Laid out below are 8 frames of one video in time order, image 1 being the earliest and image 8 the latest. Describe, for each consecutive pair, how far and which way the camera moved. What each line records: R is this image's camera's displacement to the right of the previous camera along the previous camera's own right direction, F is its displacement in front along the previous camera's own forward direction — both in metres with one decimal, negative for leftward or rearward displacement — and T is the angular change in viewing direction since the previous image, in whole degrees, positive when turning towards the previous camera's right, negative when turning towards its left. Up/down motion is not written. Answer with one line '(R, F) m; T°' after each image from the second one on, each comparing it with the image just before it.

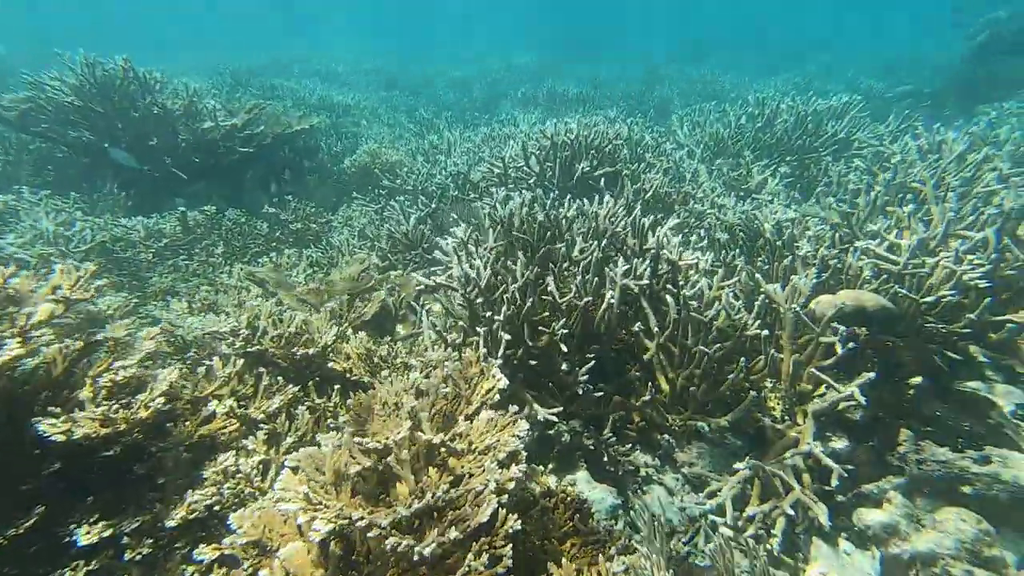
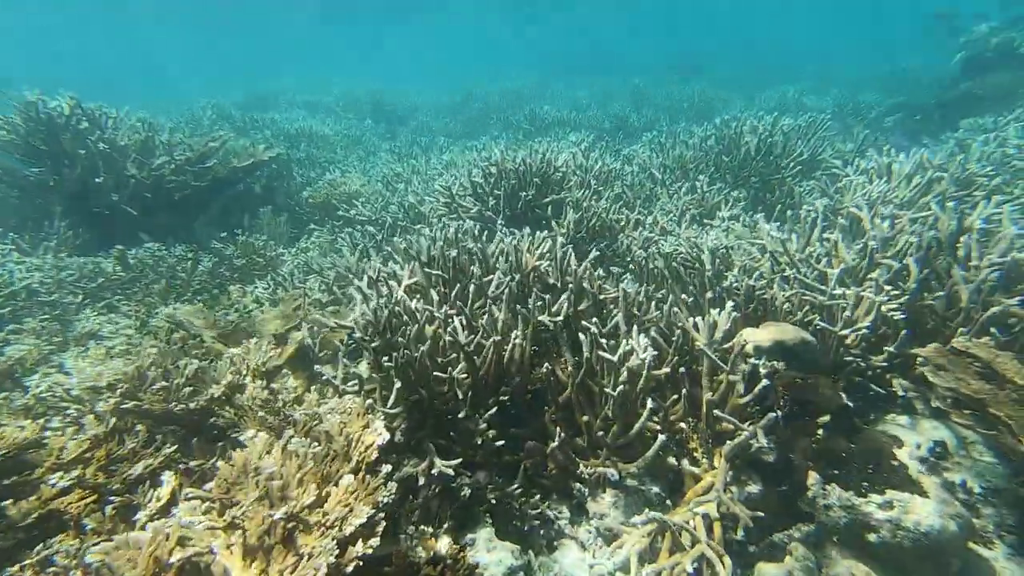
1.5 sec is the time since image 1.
(+0.4, +0.1) m; +2°
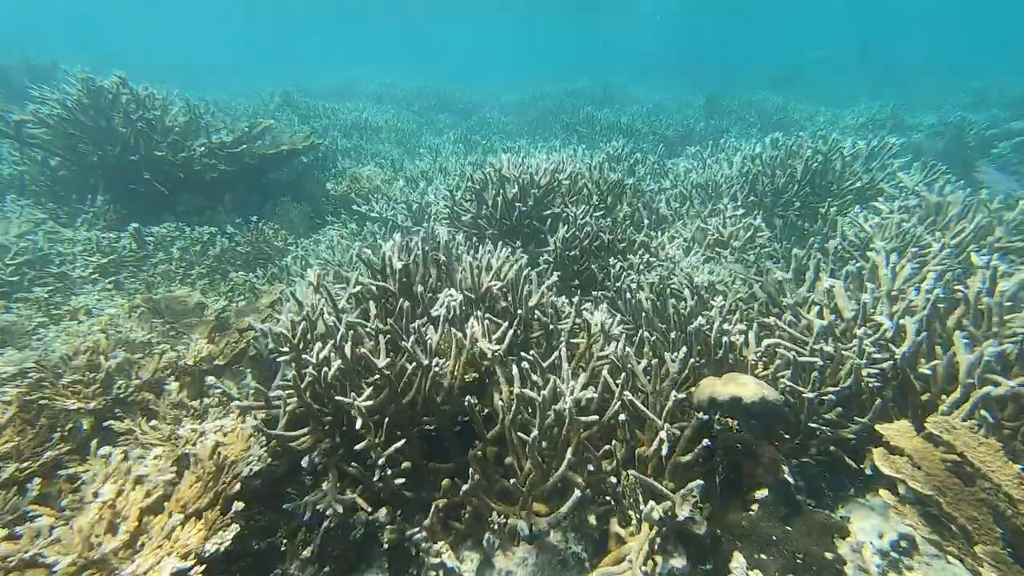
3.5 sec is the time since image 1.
(+0.5, +0.2) m; -4°
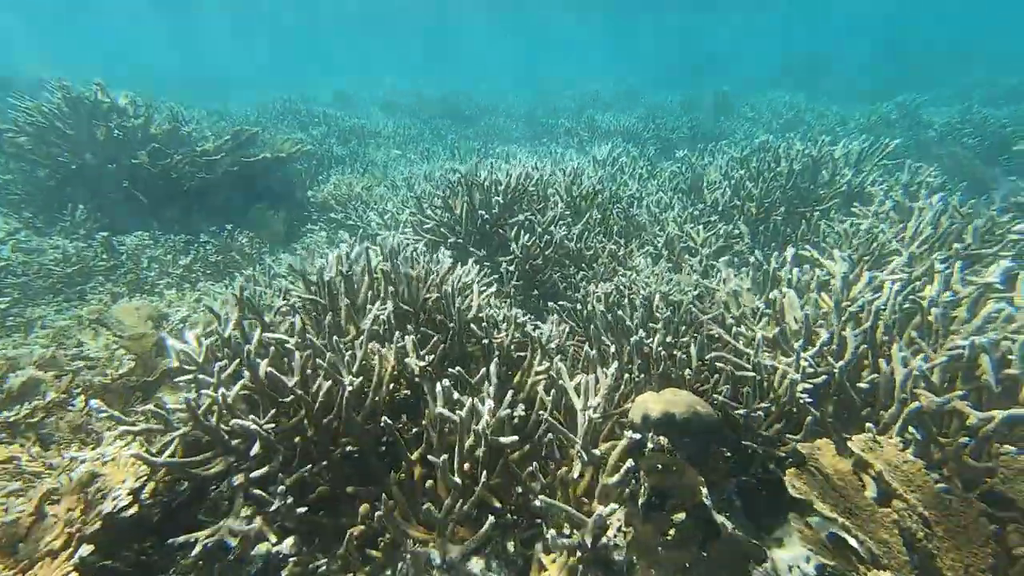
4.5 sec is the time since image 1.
(+0.4, +0.1) m; 0°
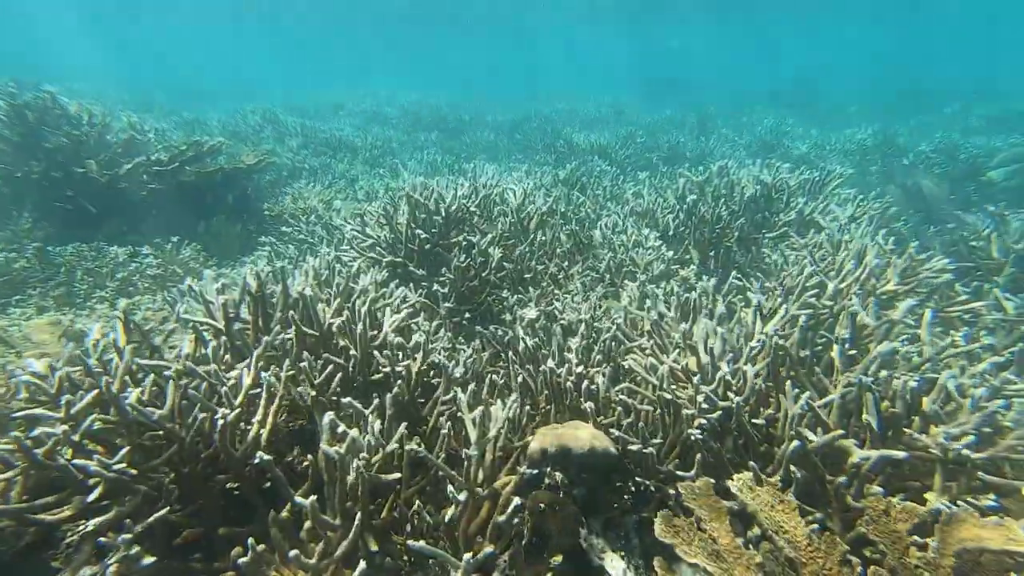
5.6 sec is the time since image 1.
(+0.4, 0.0) m; +3°
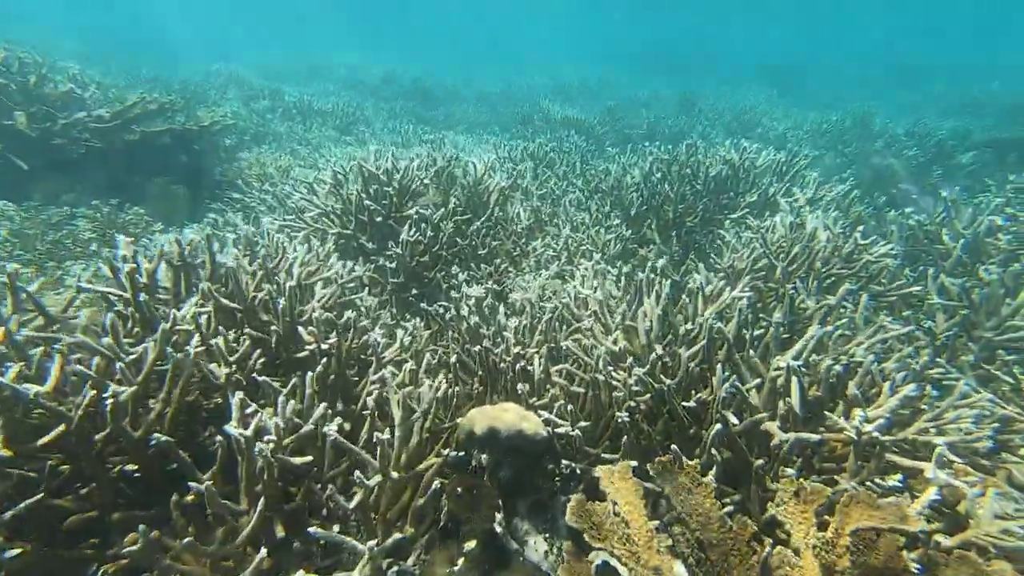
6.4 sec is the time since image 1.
(+0.2, +0.1) m; +3°
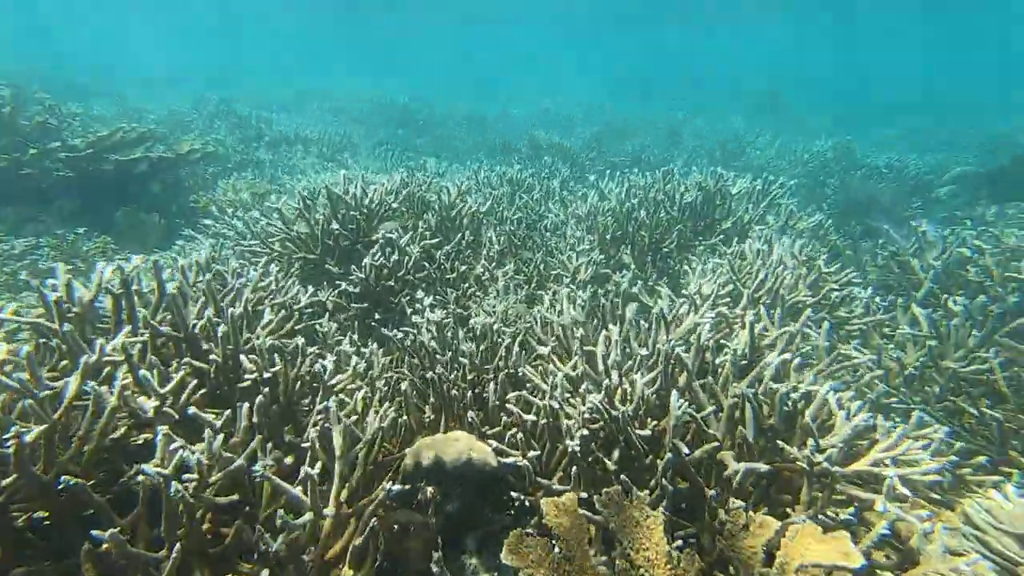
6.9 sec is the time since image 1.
(+0.2, +0.1) m; +2°
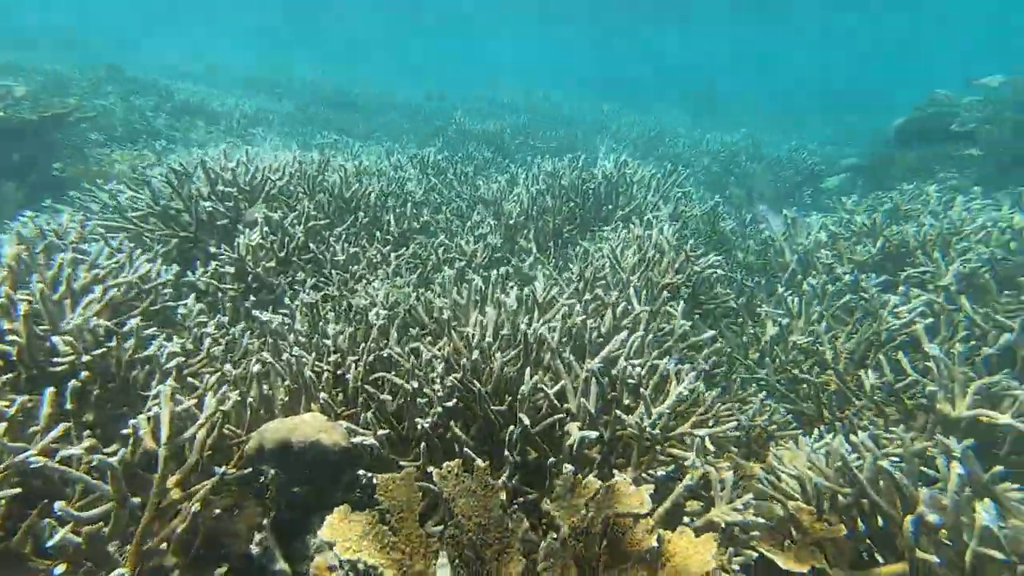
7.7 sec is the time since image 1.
(+0.3, 0.0) m; +9°
